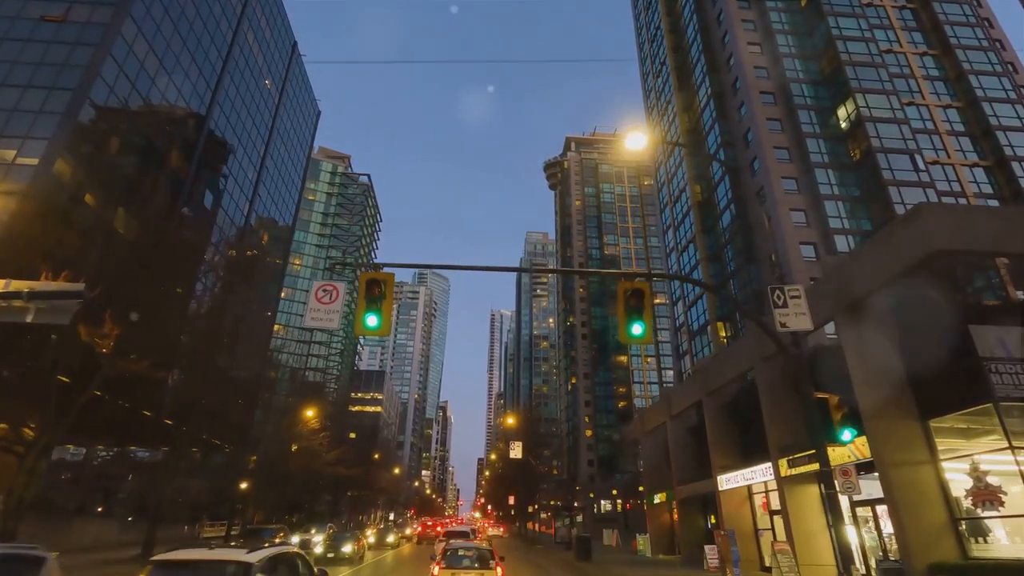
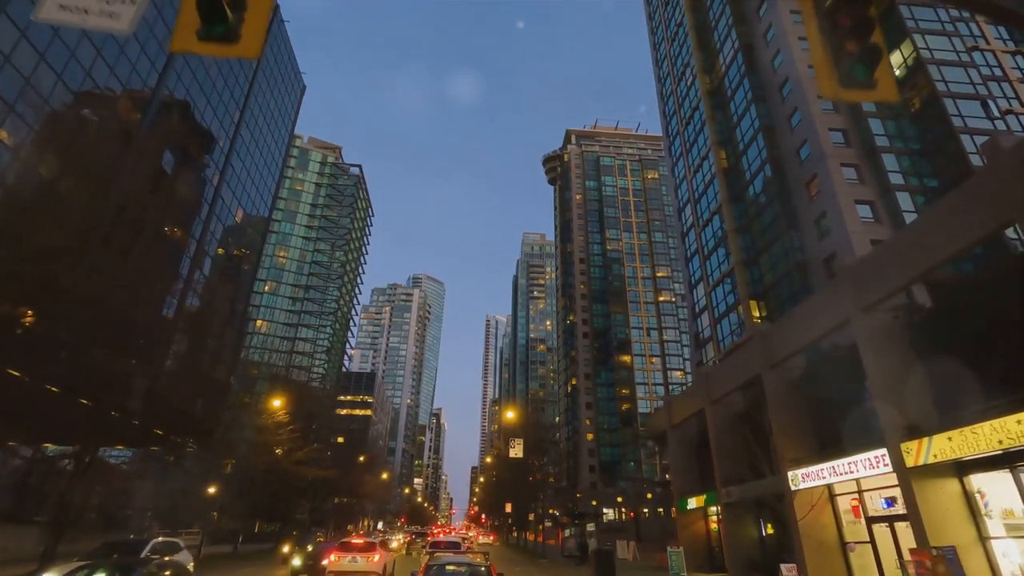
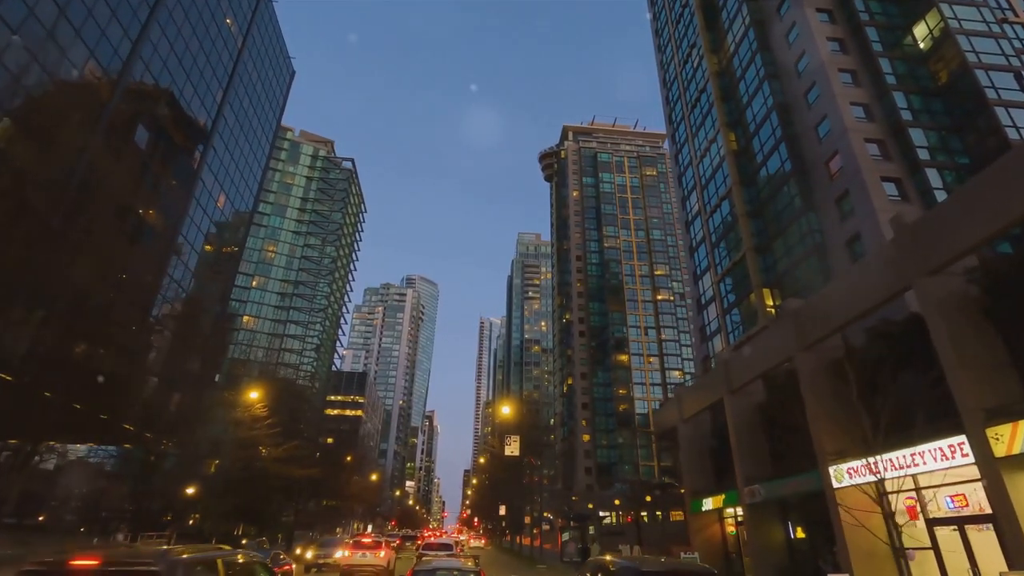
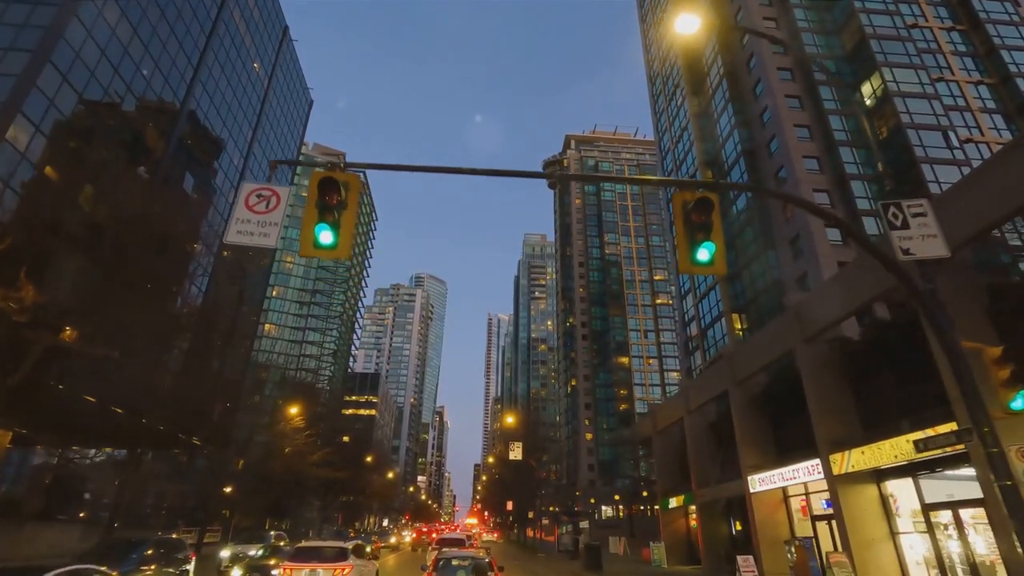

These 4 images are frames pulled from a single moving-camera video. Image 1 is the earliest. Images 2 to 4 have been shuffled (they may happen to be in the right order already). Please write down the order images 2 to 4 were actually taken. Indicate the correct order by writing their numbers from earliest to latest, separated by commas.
4, 2, 3
